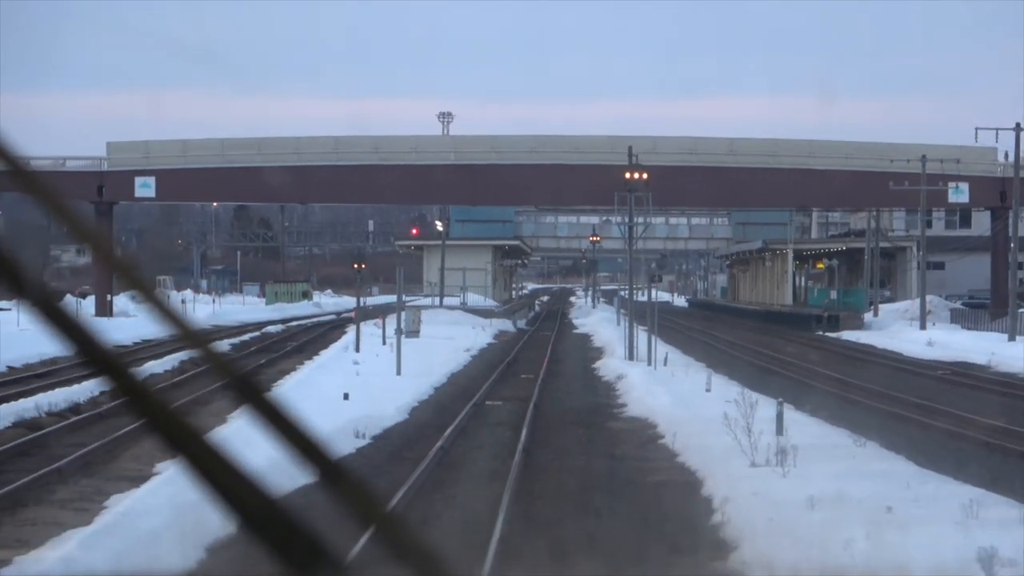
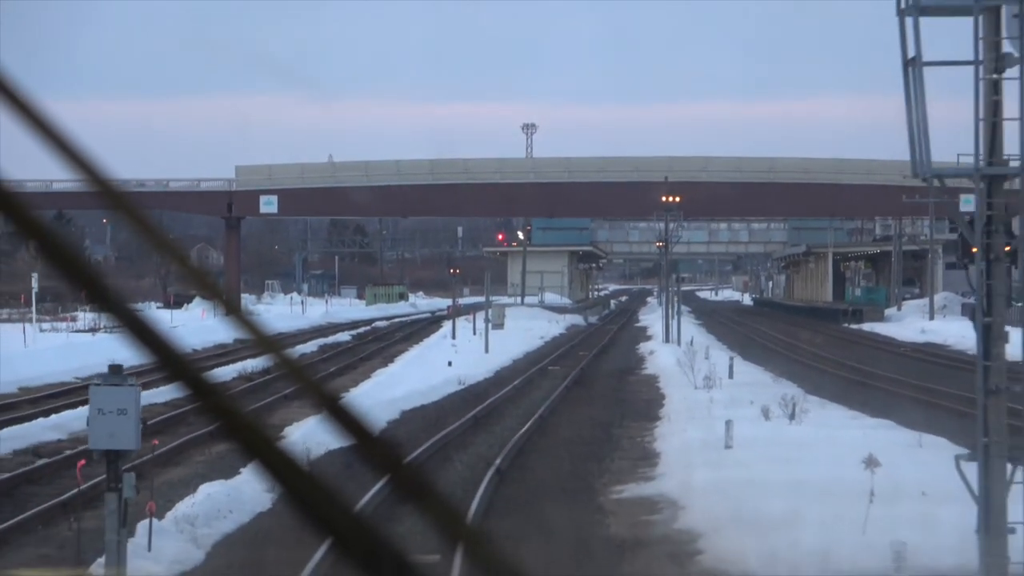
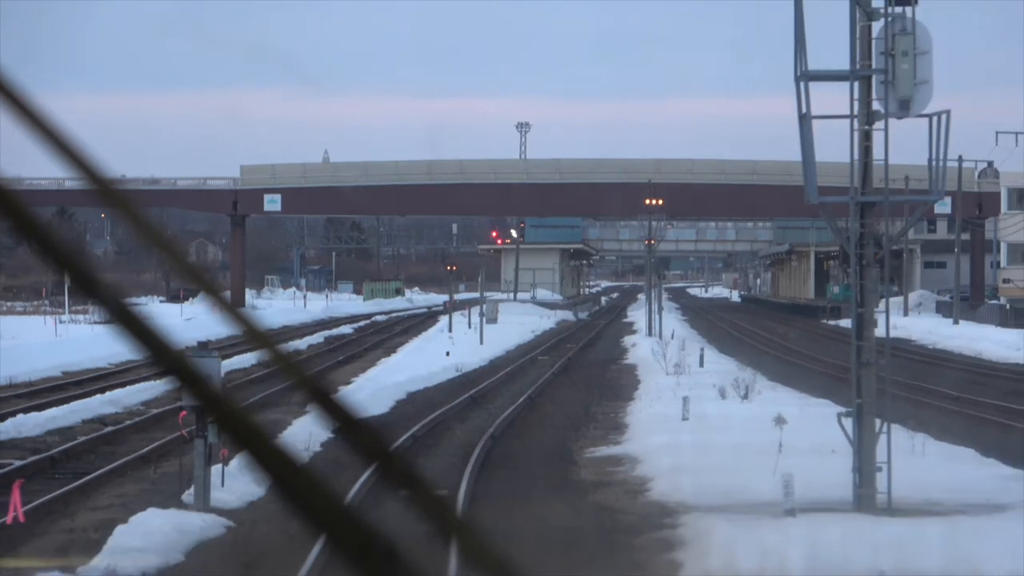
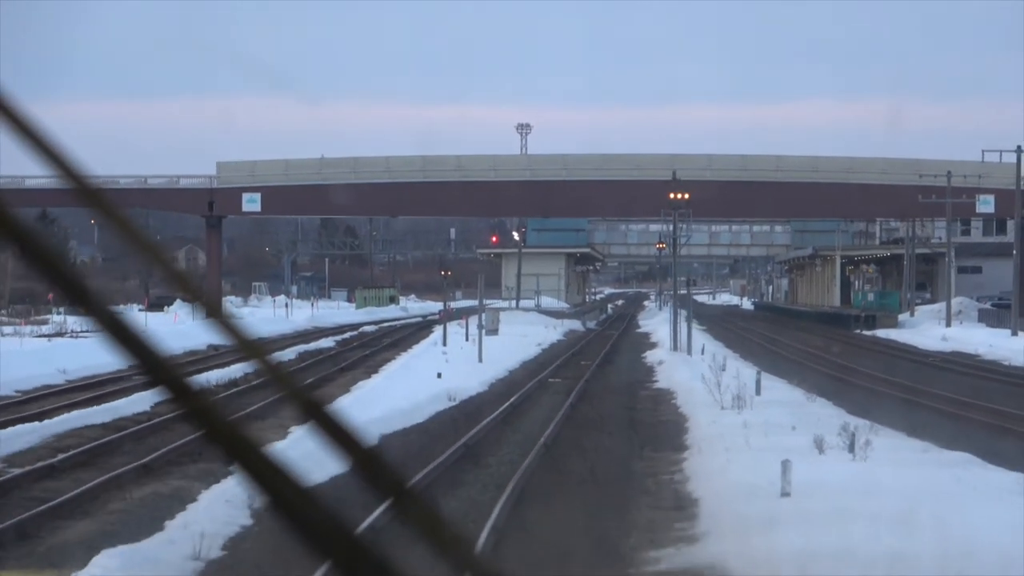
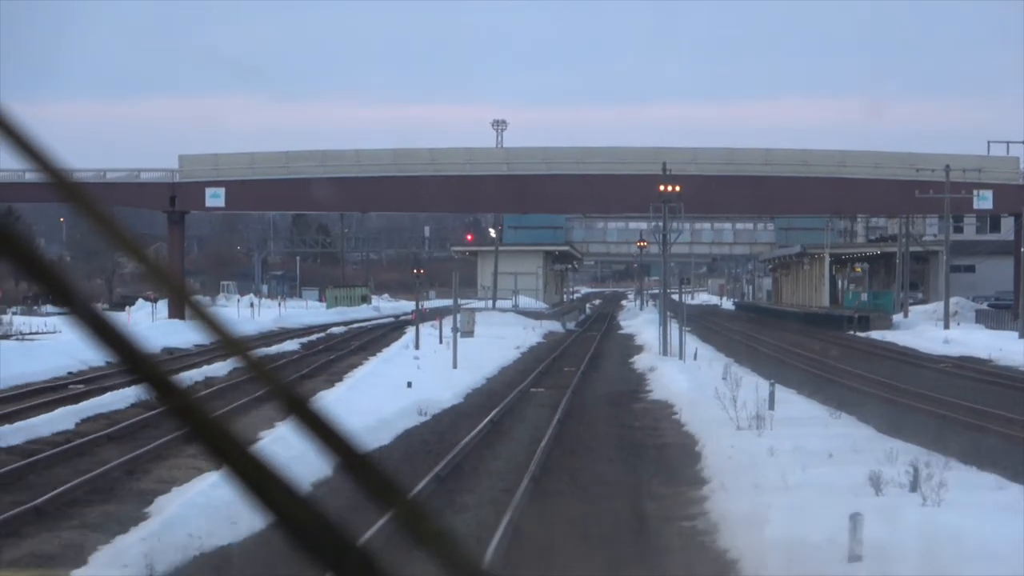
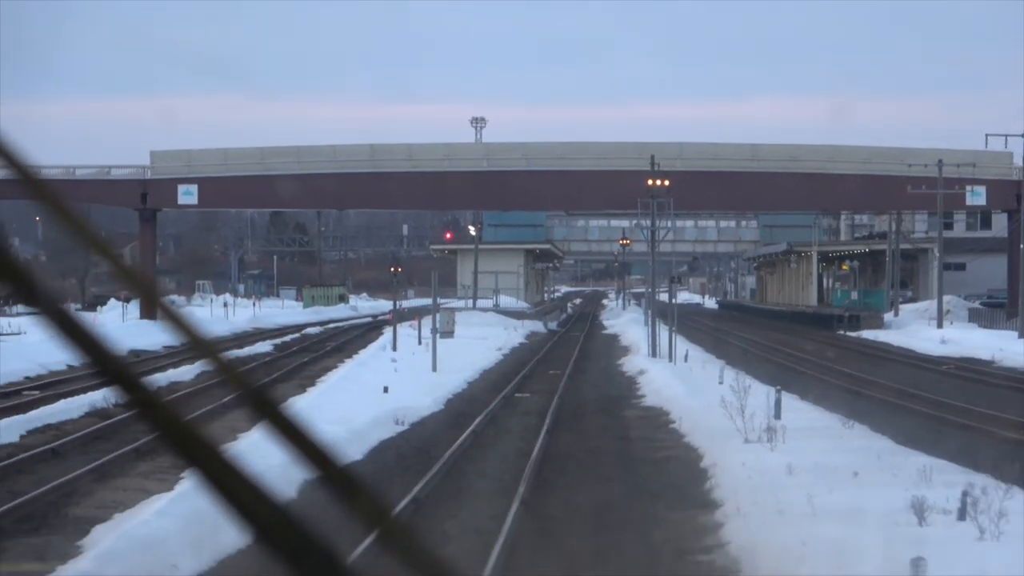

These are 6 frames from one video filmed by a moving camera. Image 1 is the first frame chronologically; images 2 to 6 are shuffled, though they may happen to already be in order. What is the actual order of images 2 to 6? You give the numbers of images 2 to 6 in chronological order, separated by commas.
6, 5, 4, 2, 3
